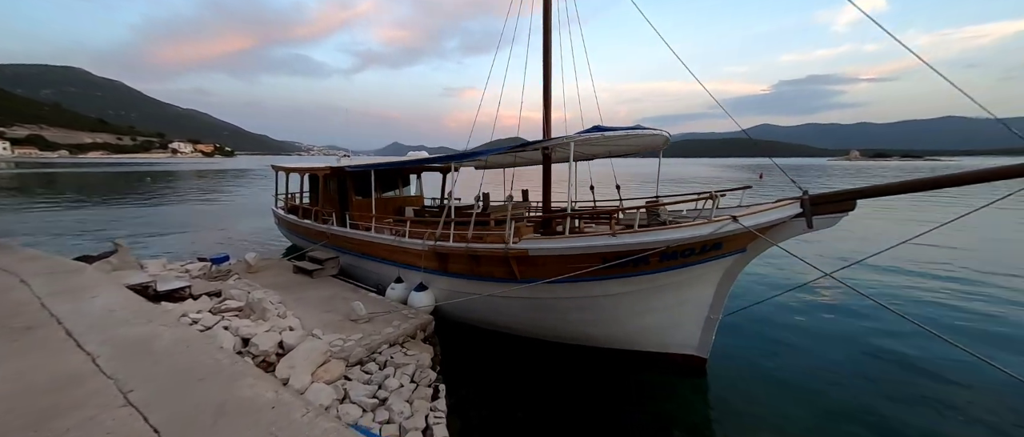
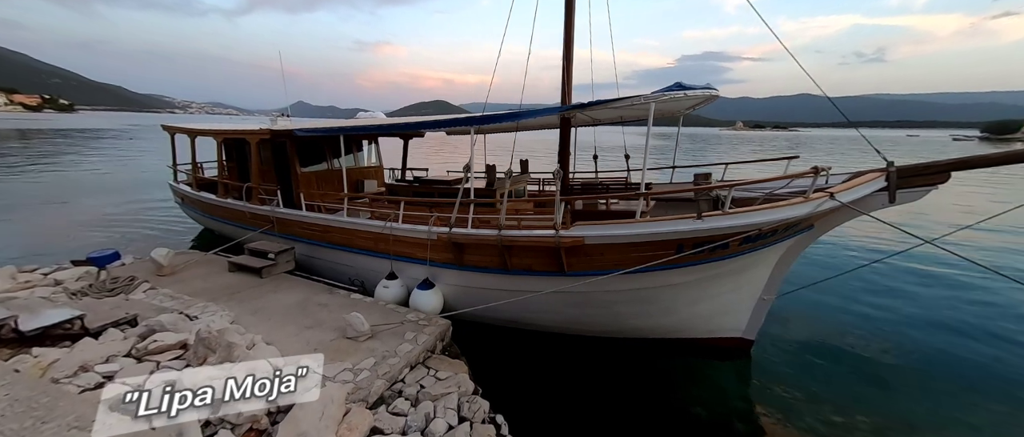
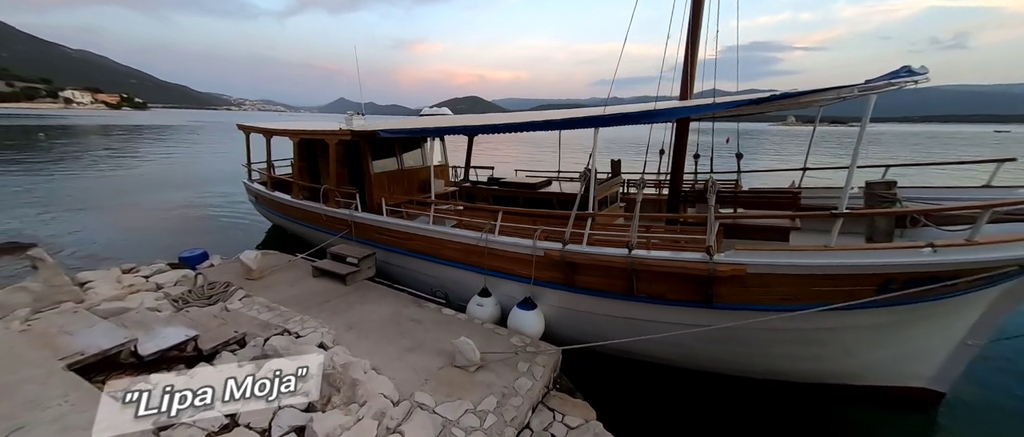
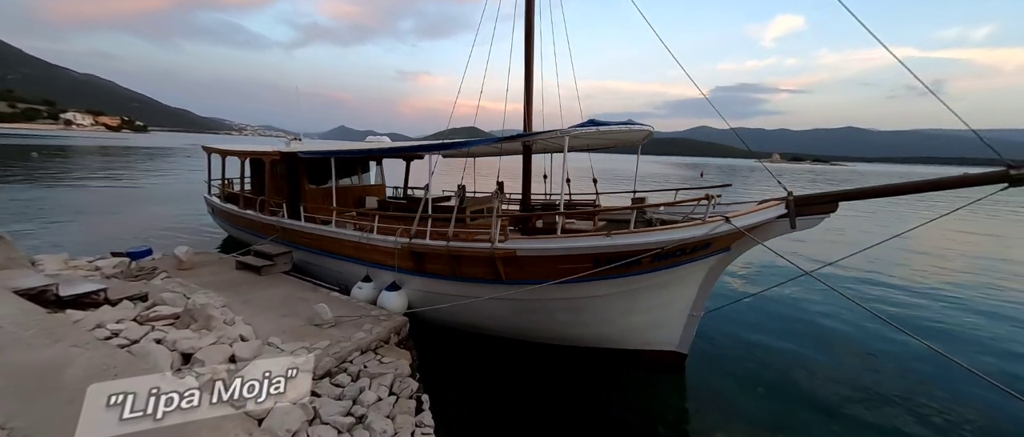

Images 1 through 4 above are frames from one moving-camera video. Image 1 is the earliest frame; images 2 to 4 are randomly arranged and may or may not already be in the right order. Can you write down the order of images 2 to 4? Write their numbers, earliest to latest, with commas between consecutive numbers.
4, 2, 3
